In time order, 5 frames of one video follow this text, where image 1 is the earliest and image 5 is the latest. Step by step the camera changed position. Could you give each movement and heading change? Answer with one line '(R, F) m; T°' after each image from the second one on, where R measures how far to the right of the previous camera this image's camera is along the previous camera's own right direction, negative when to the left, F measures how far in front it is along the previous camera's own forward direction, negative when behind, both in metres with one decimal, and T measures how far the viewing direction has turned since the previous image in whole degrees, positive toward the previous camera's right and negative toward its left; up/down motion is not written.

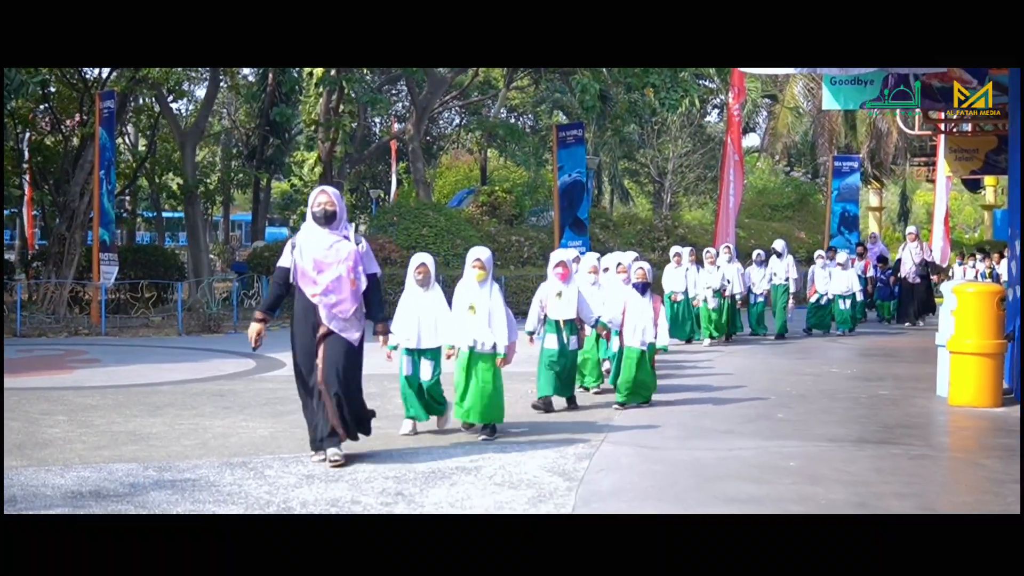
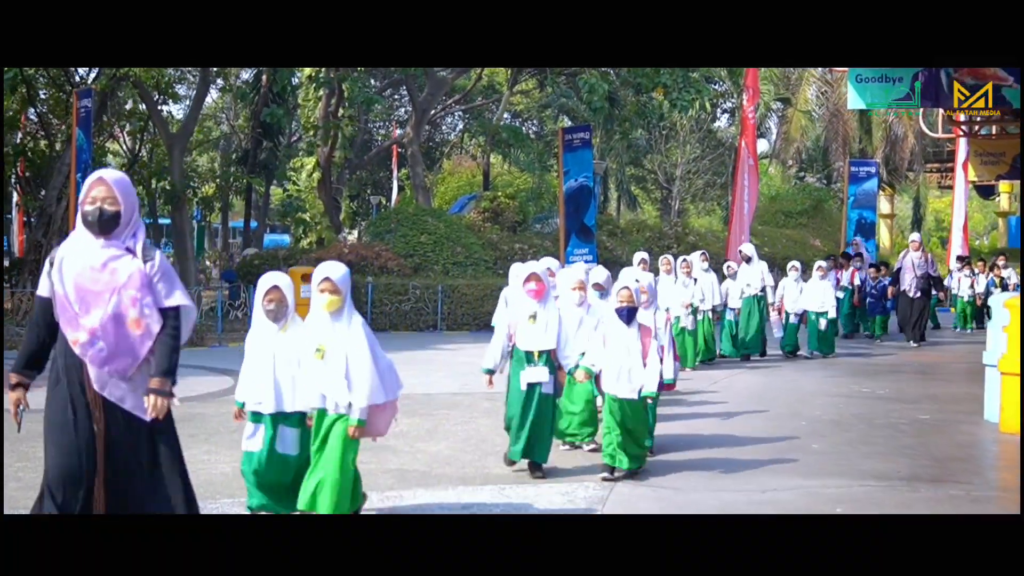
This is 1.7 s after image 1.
(0.0, +1.3) m; 0°
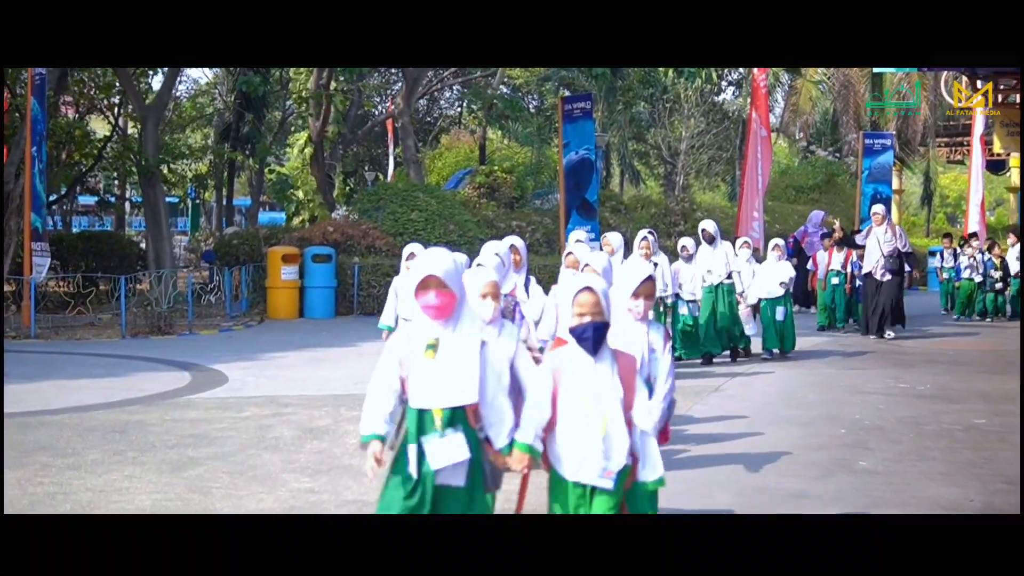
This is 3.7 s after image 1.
(+0.1, +1.6) m; 0°
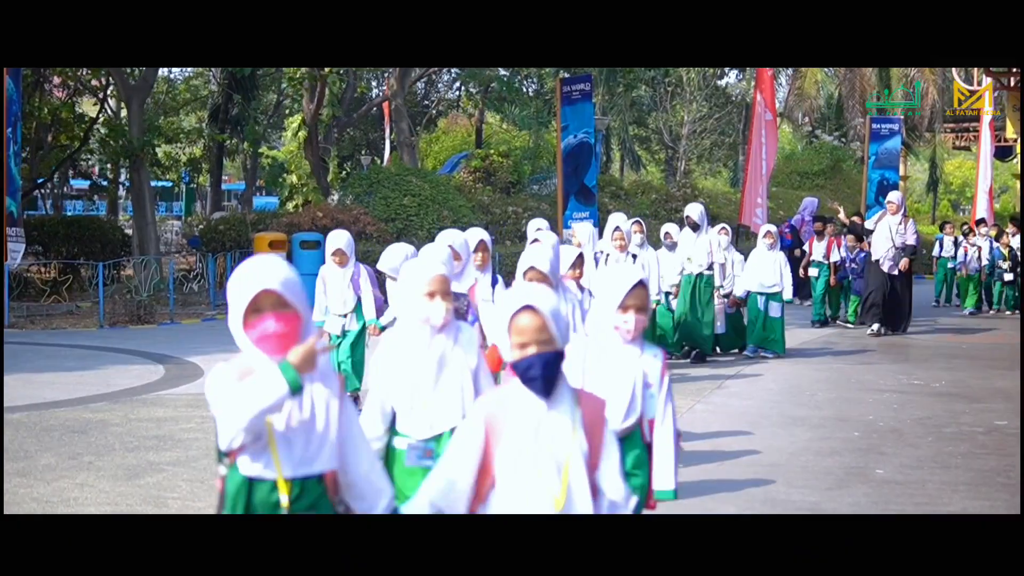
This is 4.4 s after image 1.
(+0.1, +0.7) m; 0°
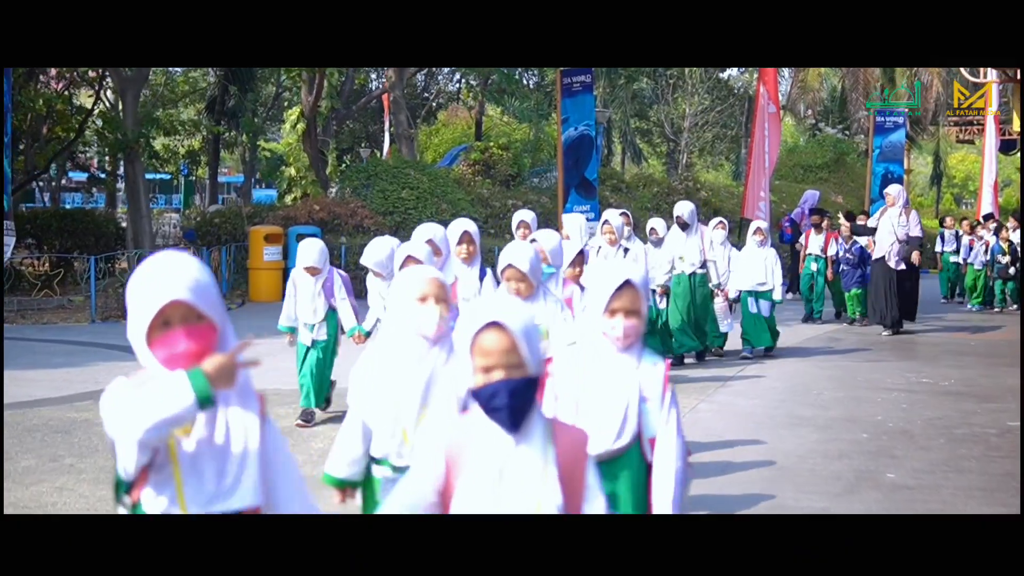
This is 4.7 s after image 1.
(0.0, +0.3) m; 0°
